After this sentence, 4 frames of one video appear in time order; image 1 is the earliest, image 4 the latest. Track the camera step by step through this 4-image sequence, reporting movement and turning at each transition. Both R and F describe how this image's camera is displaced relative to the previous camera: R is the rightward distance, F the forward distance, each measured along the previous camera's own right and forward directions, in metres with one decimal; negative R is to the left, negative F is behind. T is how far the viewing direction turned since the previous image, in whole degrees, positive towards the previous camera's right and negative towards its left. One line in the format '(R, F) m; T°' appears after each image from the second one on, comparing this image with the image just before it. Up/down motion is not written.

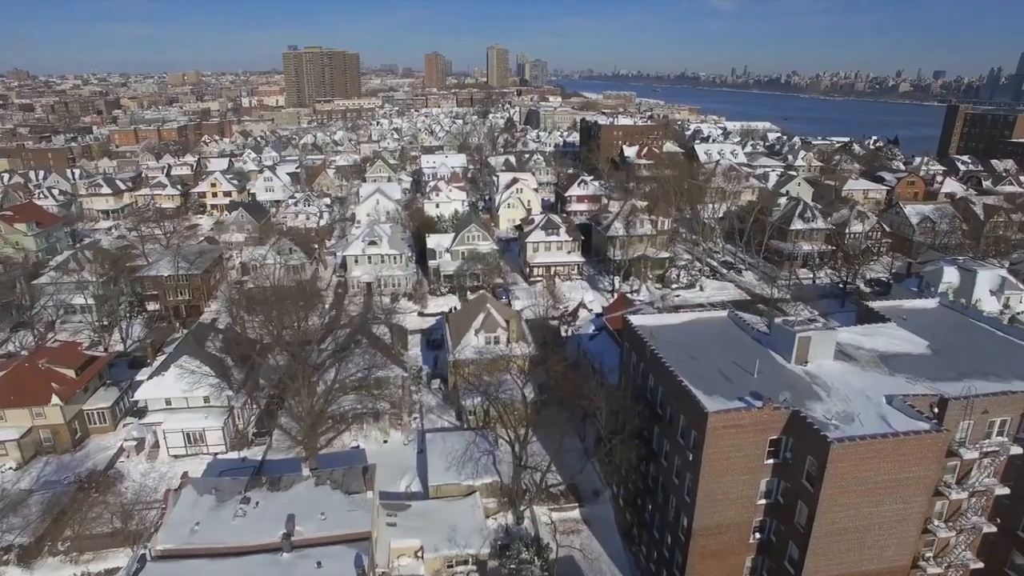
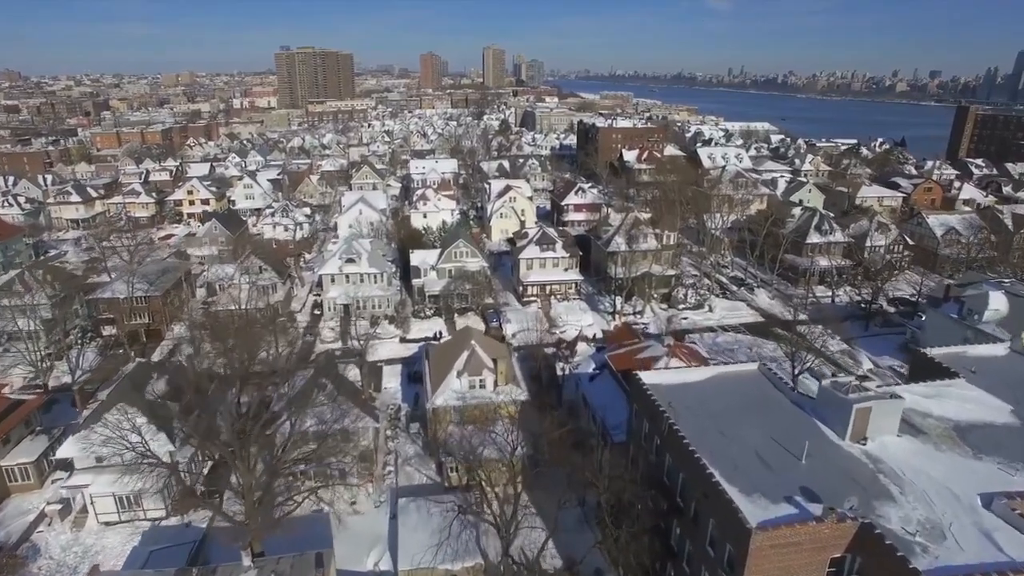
(+0.4, +3.7) m; 0°
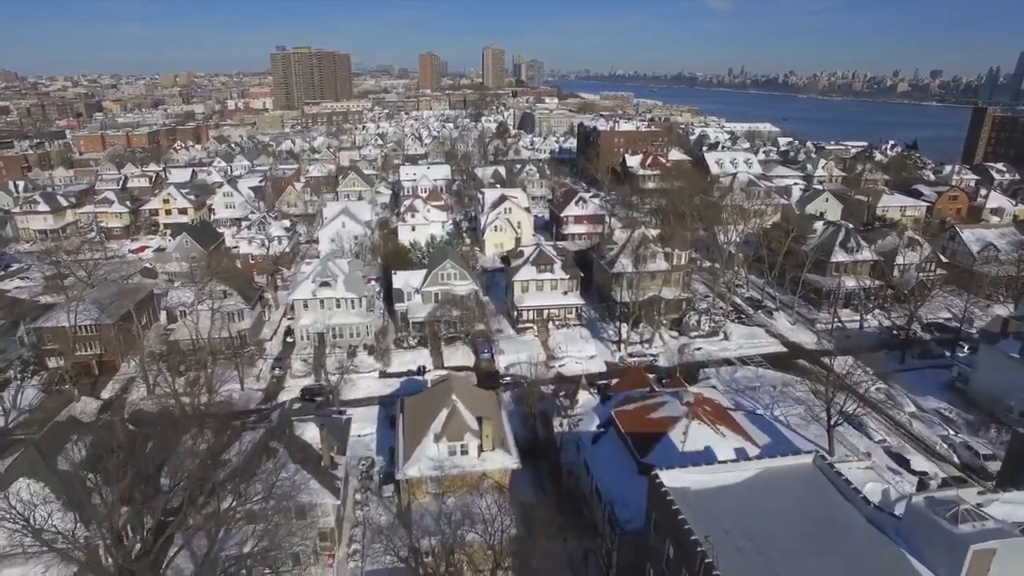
(+0.4, +4.0) m; 0°
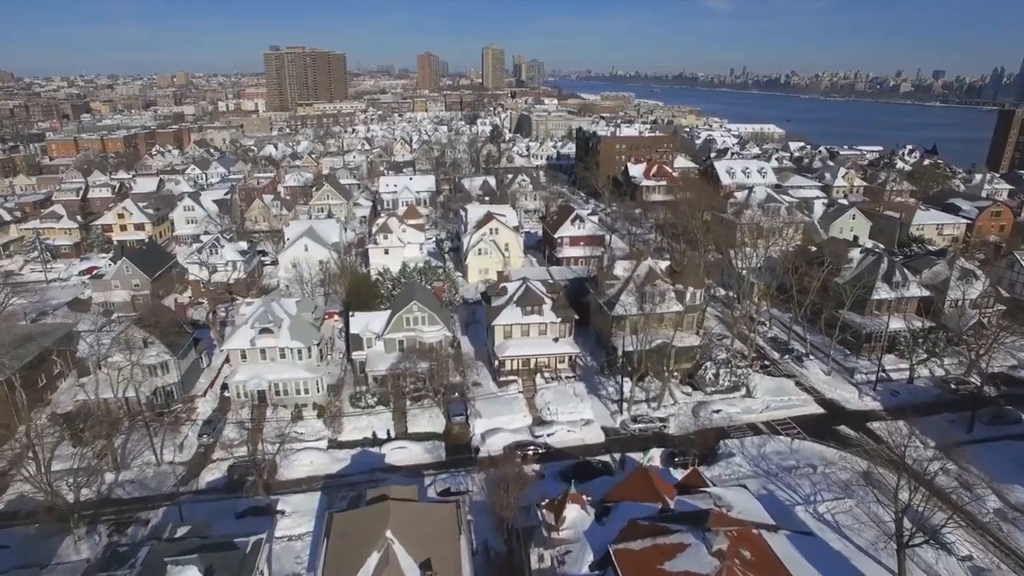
(+1.1, +6.0) m; 0°
